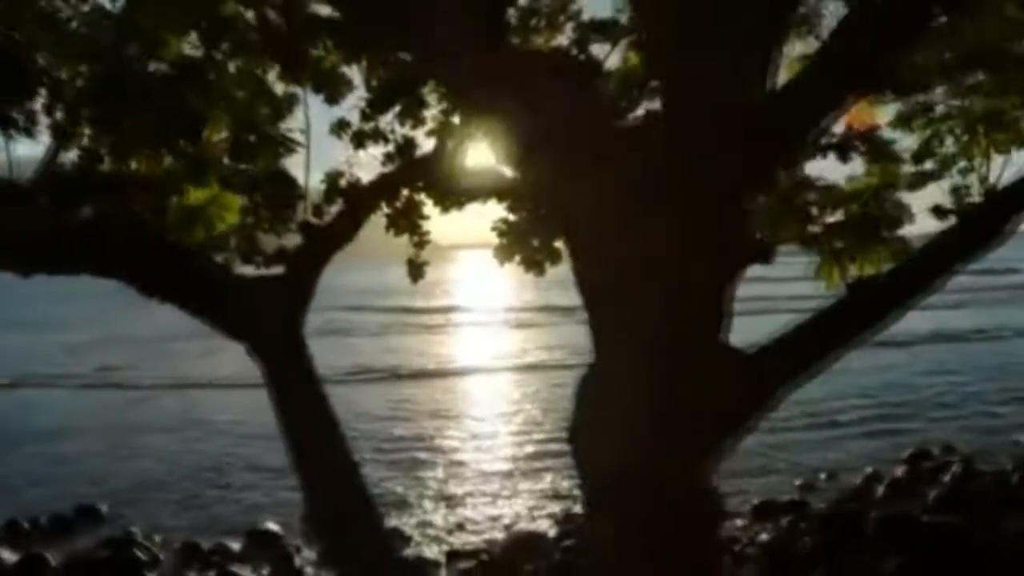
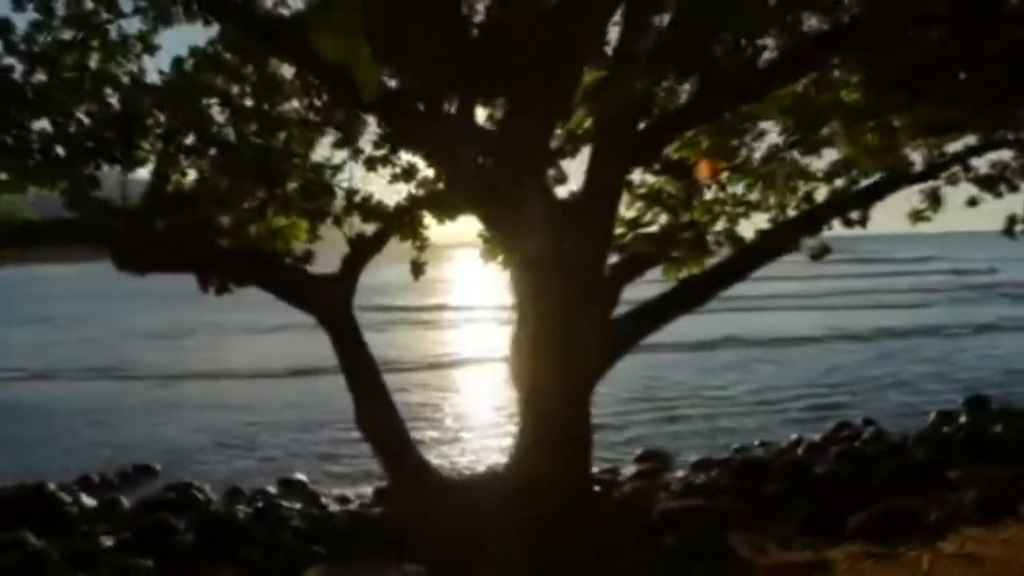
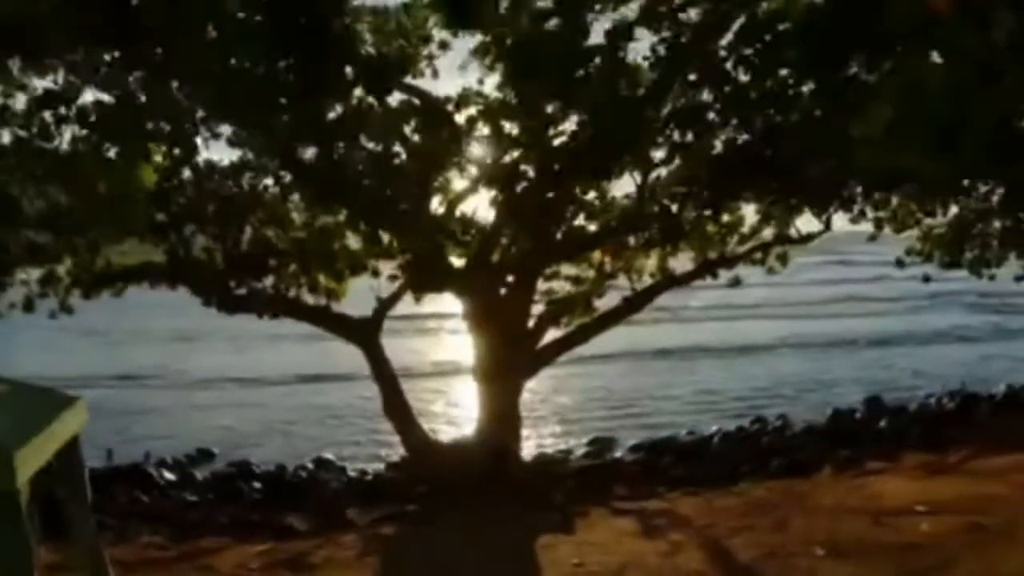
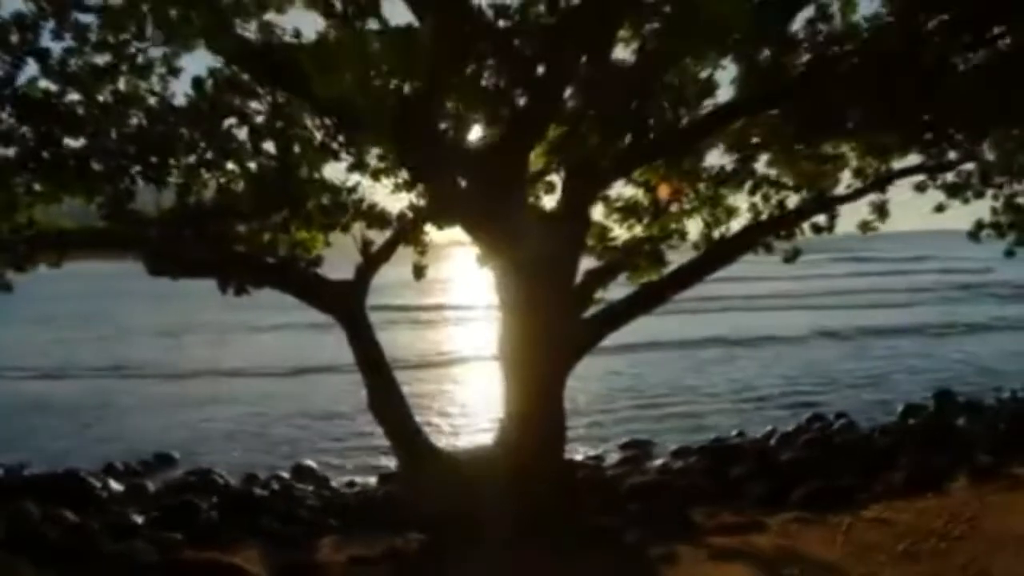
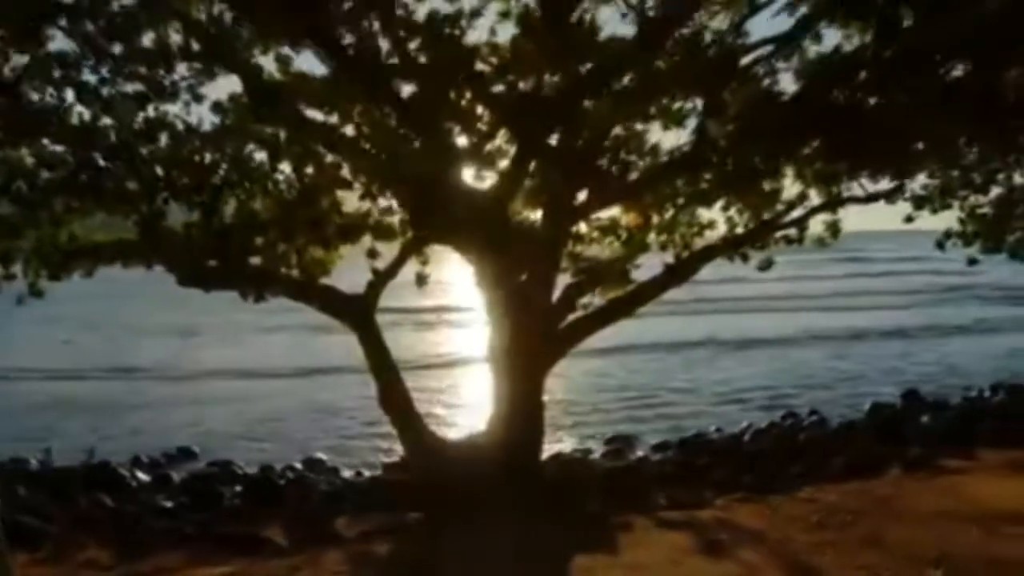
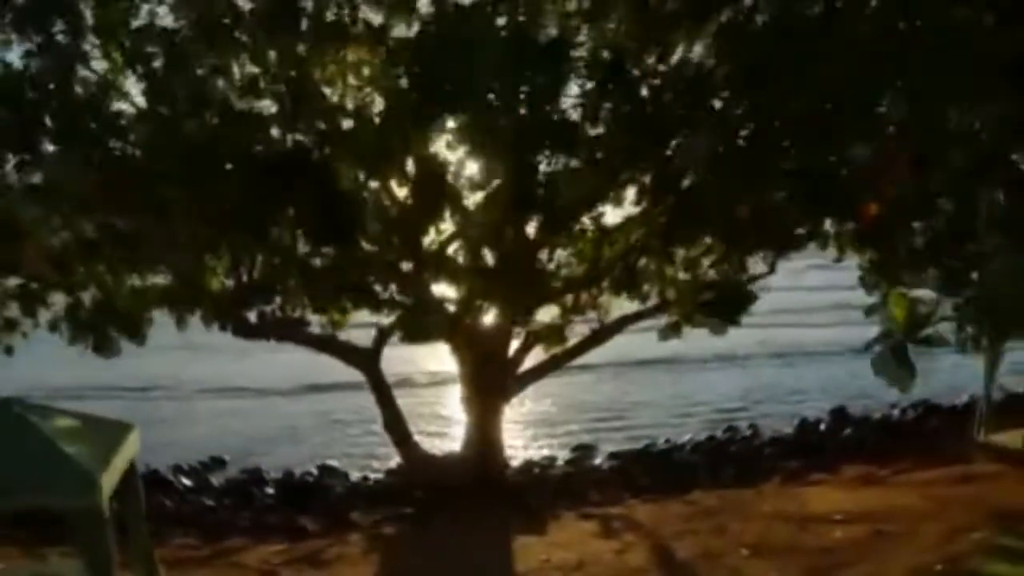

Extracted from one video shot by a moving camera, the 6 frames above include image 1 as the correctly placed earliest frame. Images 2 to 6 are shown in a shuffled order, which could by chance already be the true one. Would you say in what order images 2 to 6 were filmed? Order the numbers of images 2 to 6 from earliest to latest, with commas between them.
2, 4, 5, 3, 6
